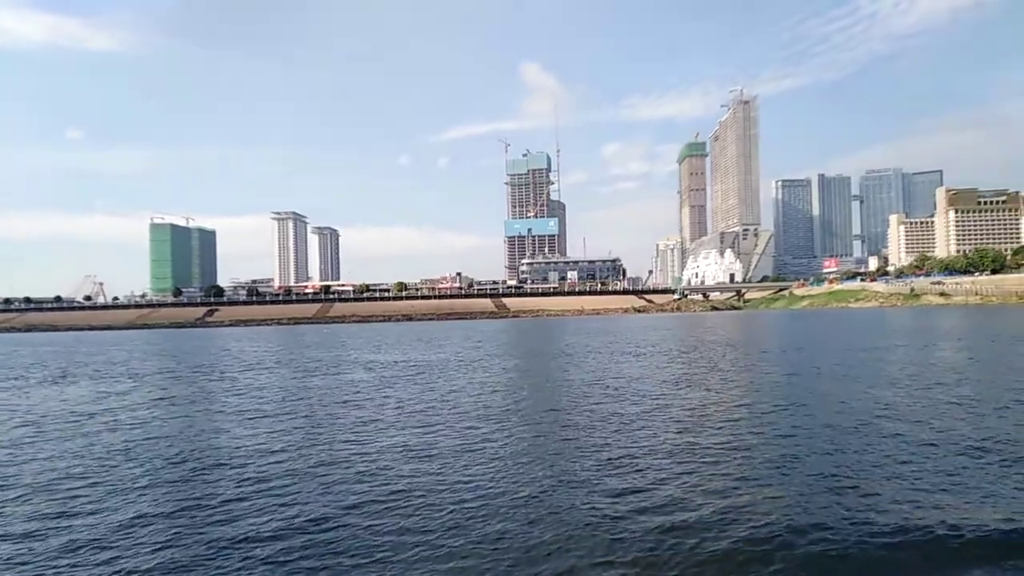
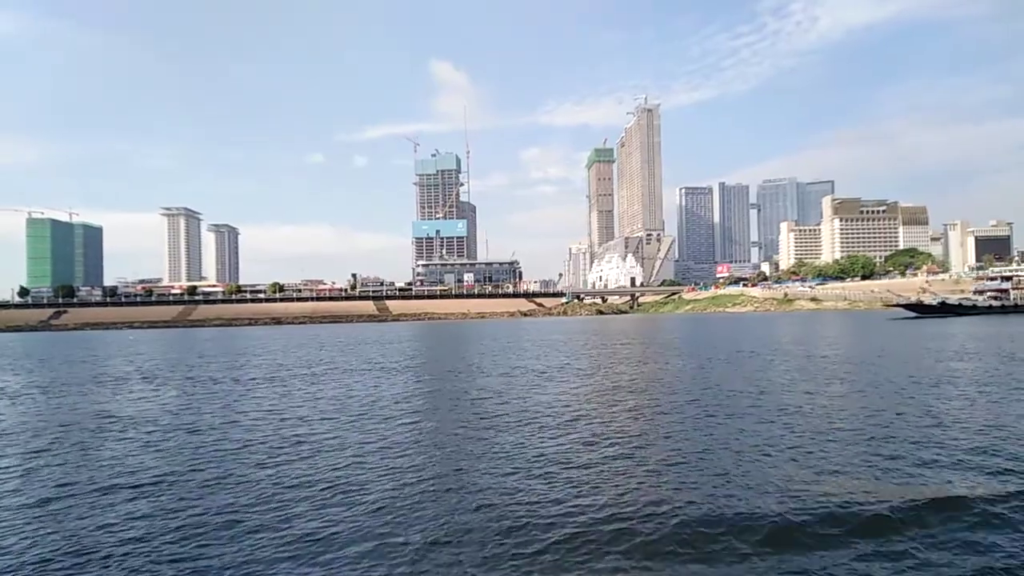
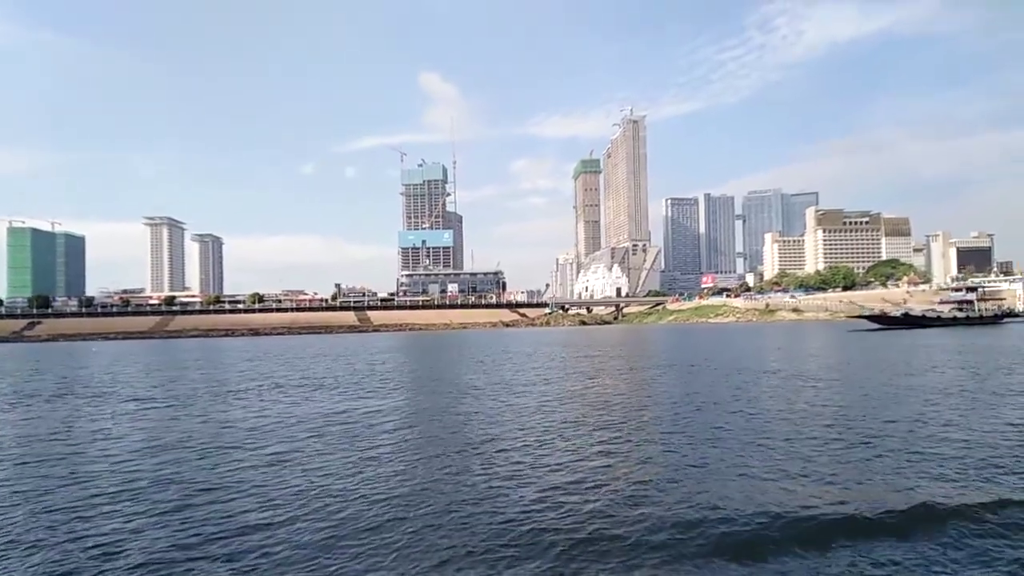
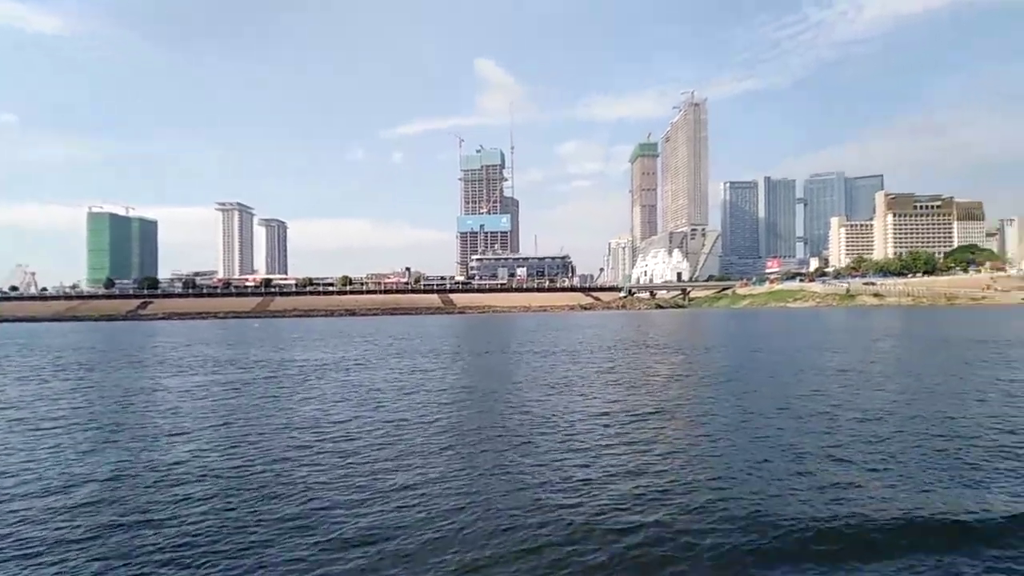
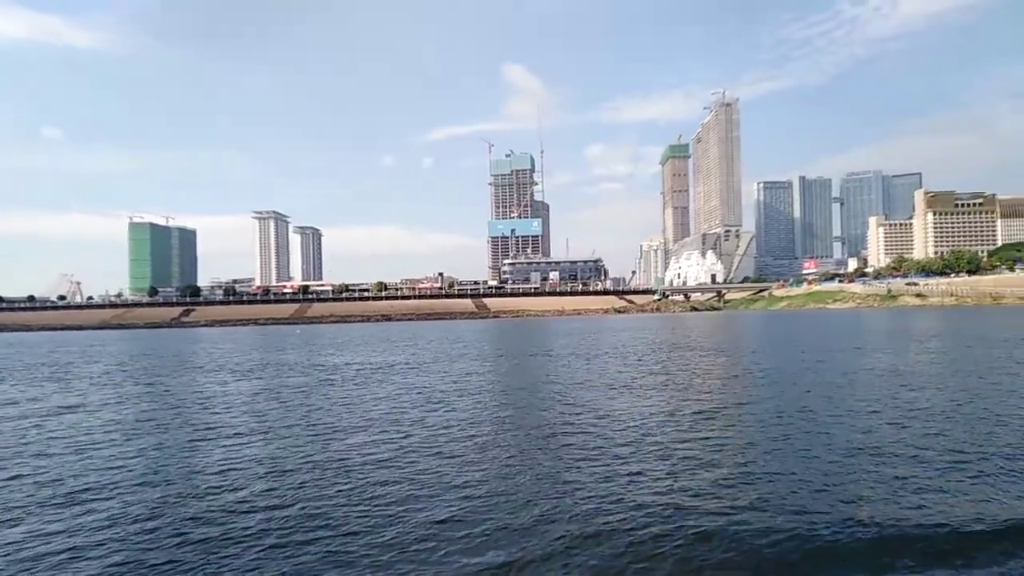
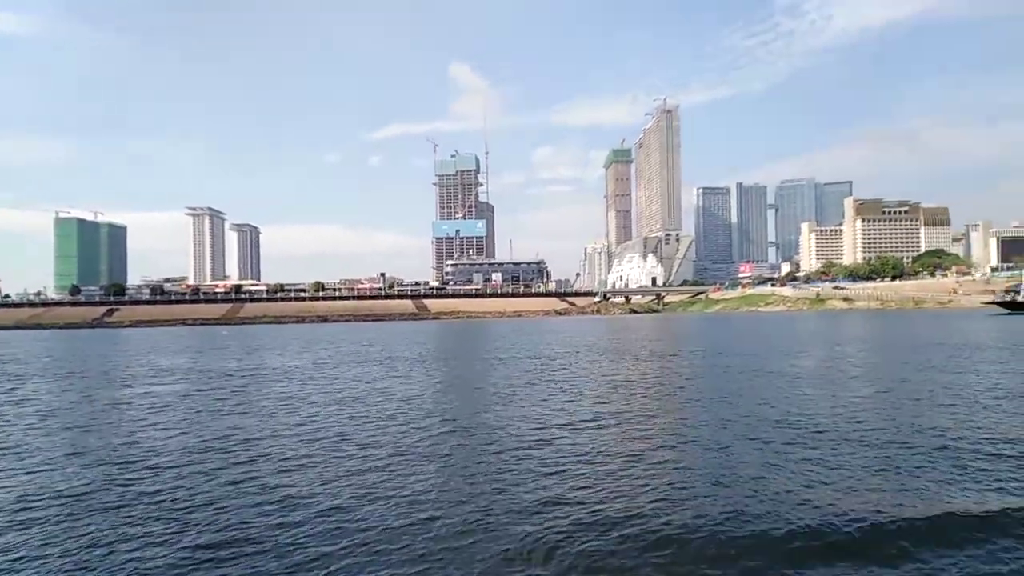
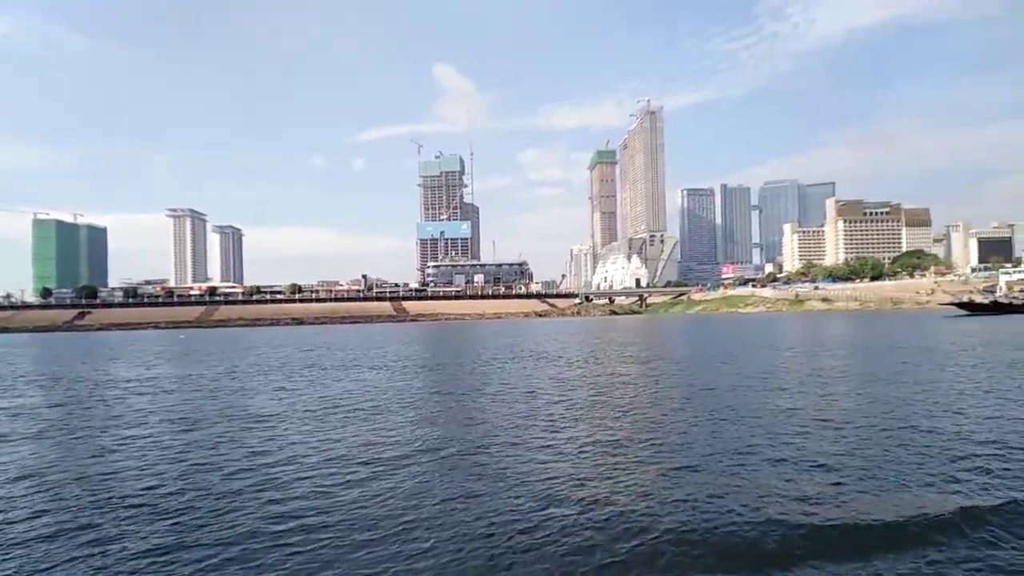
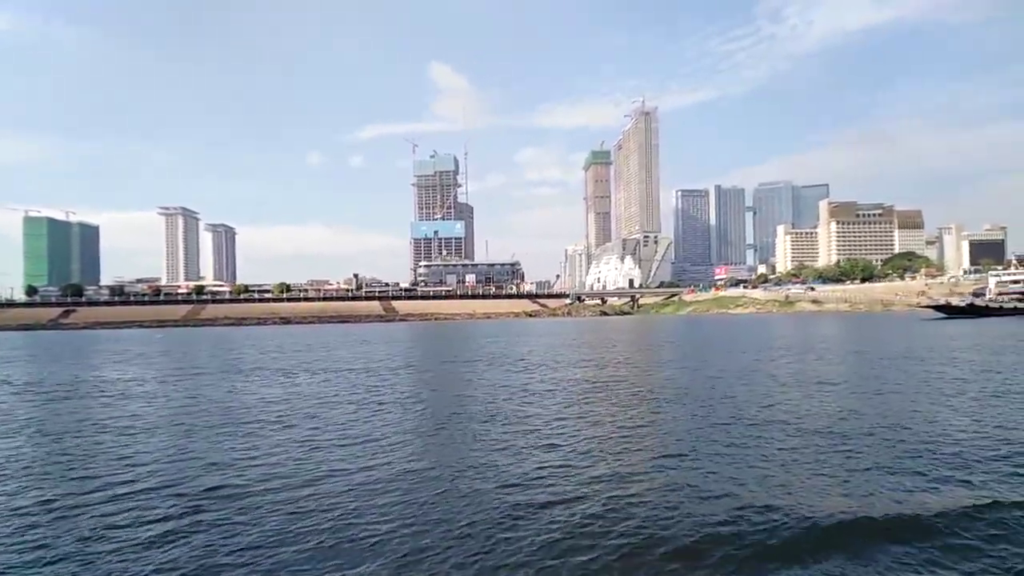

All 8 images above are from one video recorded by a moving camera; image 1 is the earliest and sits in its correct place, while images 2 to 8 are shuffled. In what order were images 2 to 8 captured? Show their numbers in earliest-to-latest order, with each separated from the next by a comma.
5, 4, 6, 7, 8, 2, 3
